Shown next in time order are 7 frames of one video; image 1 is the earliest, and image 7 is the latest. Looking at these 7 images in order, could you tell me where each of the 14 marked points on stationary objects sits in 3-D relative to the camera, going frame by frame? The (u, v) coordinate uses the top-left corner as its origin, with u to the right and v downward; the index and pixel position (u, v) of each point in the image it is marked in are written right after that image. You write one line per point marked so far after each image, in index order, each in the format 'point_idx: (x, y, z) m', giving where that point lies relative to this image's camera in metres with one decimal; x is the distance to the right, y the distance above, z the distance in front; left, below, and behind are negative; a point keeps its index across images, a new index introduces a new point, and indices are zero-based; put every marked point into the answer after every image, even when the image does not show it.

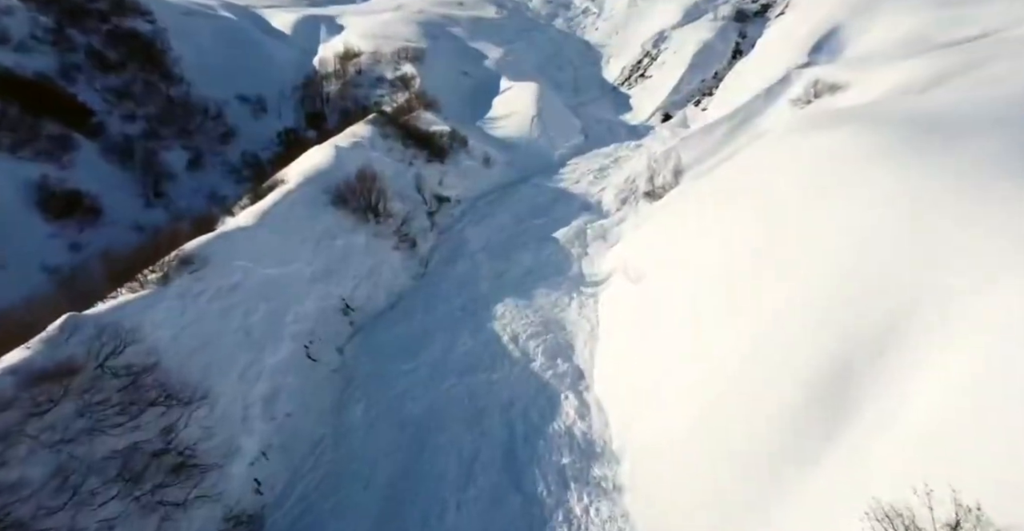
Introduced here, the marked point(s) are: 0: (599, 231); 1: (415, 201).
0: (+2.7, +0.9, +16.8) m
1: (-3.1, +2.0, +17.4) m
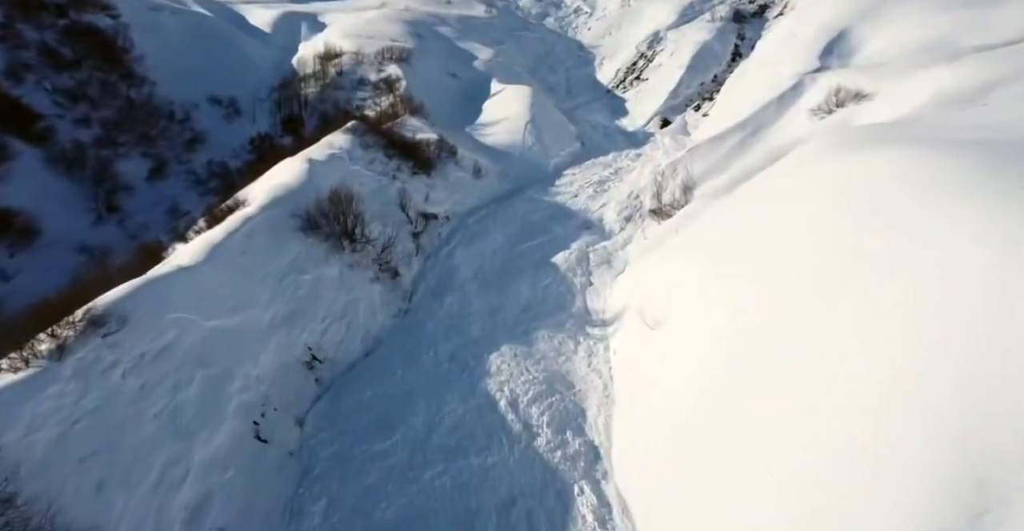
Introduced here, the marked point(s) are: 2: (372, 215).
0: (+2.5, +0.2, +15.1) m
1: (-3.3, +1.2, +15.6) m
2: (-3.7, +1.2, +14.2) m
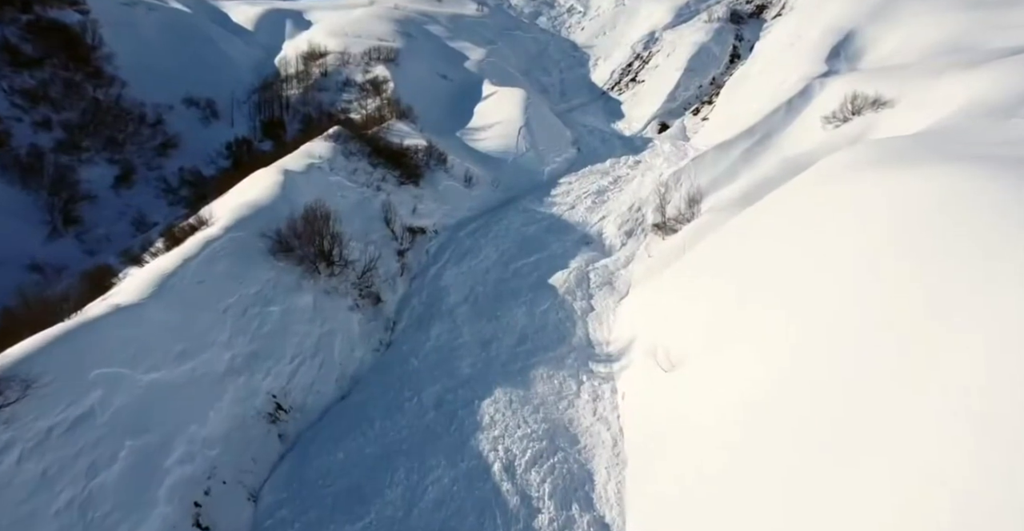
0: (+2.4, -0.4, +13.9) m
1: (-3.5, +0.7, +14.3) m
2: (-3.9, +0.7, +12.9) m
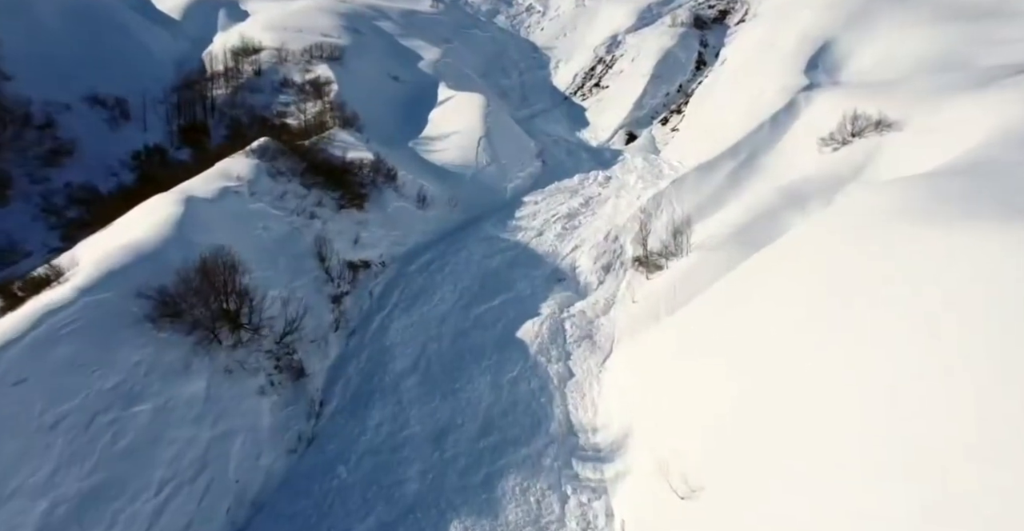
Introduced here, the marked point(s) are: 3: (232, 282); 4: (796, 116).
0: (+1.5, -1.4, +11.7) m
1: (-4.3, -0.4, +11.6) m
2: (-4.6, -0.4, +10.2) m
3: (-4.7, -0.3, +8.9) m
4: (+9.3, +5.0, +17.7) m
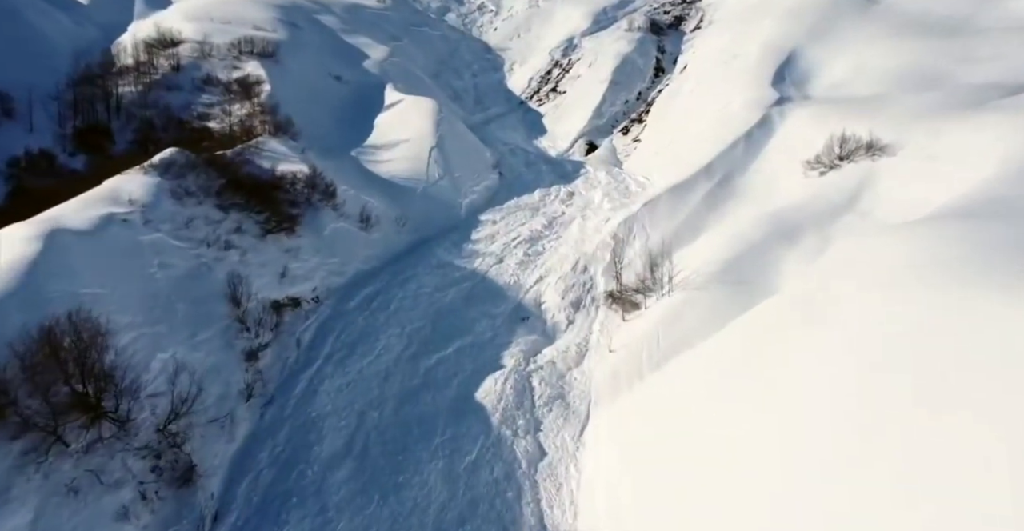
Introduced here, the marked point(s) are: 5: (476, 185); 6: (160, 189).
0: (+0.7, -2.3, +9.9) m
1: (-5.1, -1.2, +9.3) m
2: (-5.3, -1.2, +7.9) m
3: (-5.2, -1.1, +6.6) m
4: (+8.0, +4.1, +16.6) m
5: (-1.3, +2.9, +19.5) m
6: (-7.6, +1.7, +11.7) m
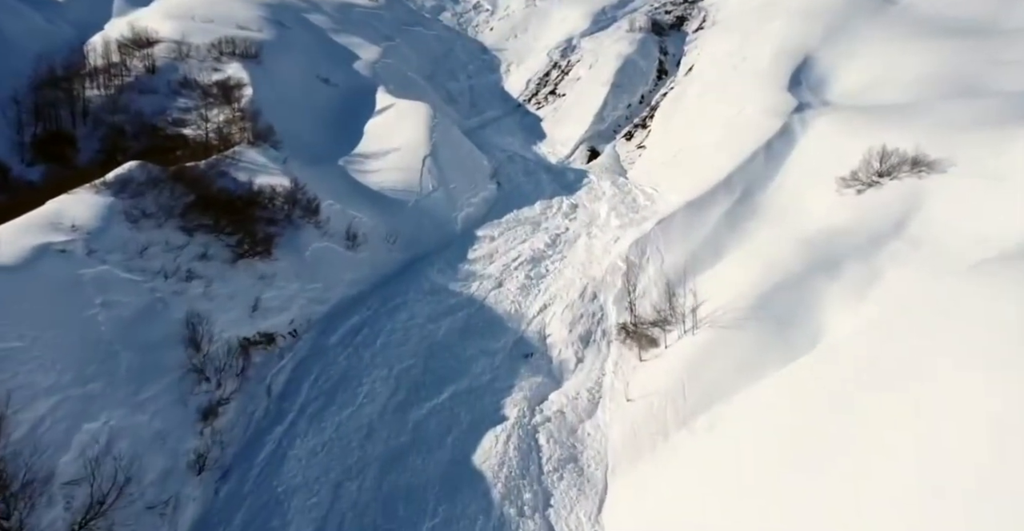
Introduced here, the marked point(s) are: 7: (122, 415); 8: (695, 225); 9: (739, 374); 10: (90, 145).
0: (+0.8, -2.9, +8.6) m
1: (-5.0, -1.9, +7.9) m
2: (-5.2, -1.9, +6.5) m
3: (-5.1, -1.8, +5.2) m
4: (+8.0, +3.5, +15.3) m
5: (-1.3, +2.3, +18.1) m
6: (-7.5, +1.0, +10.2) m
7: (-5.1, -2.0, +7.1) m
8: (+4.5, +1.0, +13.0) m
9: (+3.7, -1.6, +8.7) m
10: (-13.3, +3.7, +17.0) m
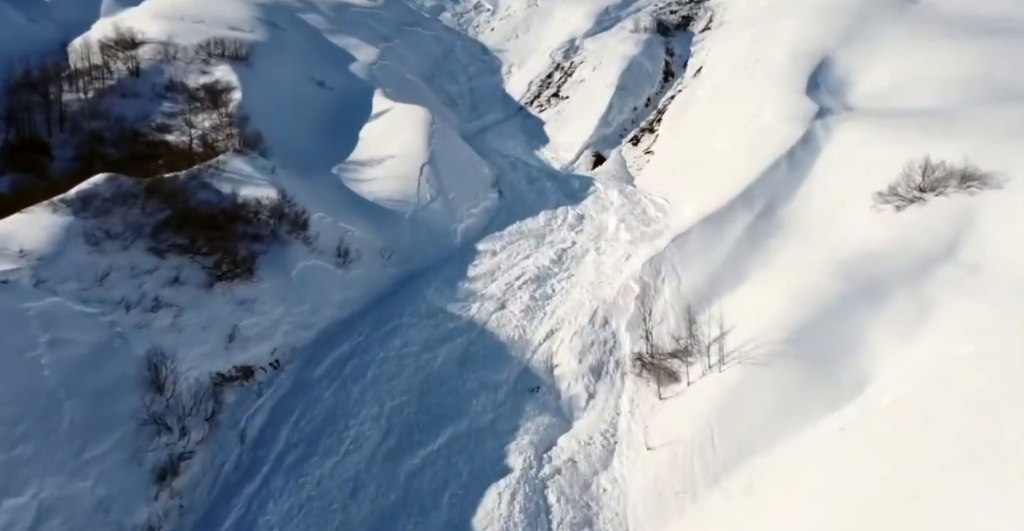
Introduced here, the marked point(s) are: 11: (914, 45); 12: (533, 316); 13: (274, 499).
0: (+0.9, -3.3, +7.5) m
1: (-5.0, -2.3, +6.9) m
2: (-5.1, -2.3, +5.4) m
3: (-5.0, -2.2, +4.1) m
4: (+8.1, +3.0, +14.2) m
5: (-1.2, +1.8, +17.1) m
6: (-7.5, +0.6, +9.2) m
7: (-5.1, -2.4, +6.1) m
8: (+4.6, +0.6, +11.9) m
9: (+3.7, -2.0, +7.7) m
10: (-13.2, +3.2, +15.9) m
11: (+14.1, +7.6, +18.9) m
12: (+0.5, -1.1, +12.0) m
13: (-3.4, -3.0, +7.7) m
